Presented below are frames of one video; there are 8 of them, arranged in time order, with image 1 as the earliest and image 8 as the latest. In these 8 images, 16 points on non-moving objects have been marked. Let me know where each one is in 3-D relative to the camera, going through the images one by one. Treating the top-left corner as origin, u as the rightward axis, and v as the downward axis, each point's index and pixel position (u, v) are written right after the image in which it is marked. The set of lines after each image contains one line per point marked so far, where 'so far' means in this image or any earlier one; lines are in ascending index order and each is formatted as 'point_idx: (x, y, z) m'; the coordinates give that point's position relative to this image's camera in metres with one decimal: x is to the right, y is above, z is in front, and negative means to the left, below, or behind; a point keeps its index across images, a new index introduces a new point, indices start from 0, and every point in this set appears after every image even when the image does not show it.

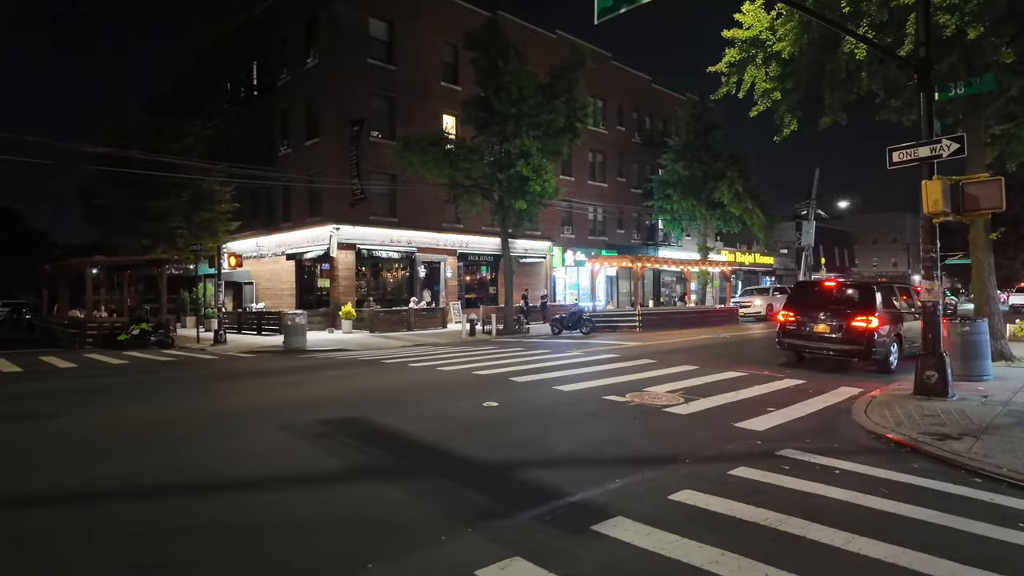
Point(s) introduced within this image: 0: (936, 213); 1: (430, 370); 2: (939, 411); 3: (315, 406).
0: (+5.7, +1.0, +8.8) m
1: (-1.6, -1.6, +12.4) m
2: (+5.4, -1.6, +8.3) m
3: (-2.7, -1.6, +8.9) m
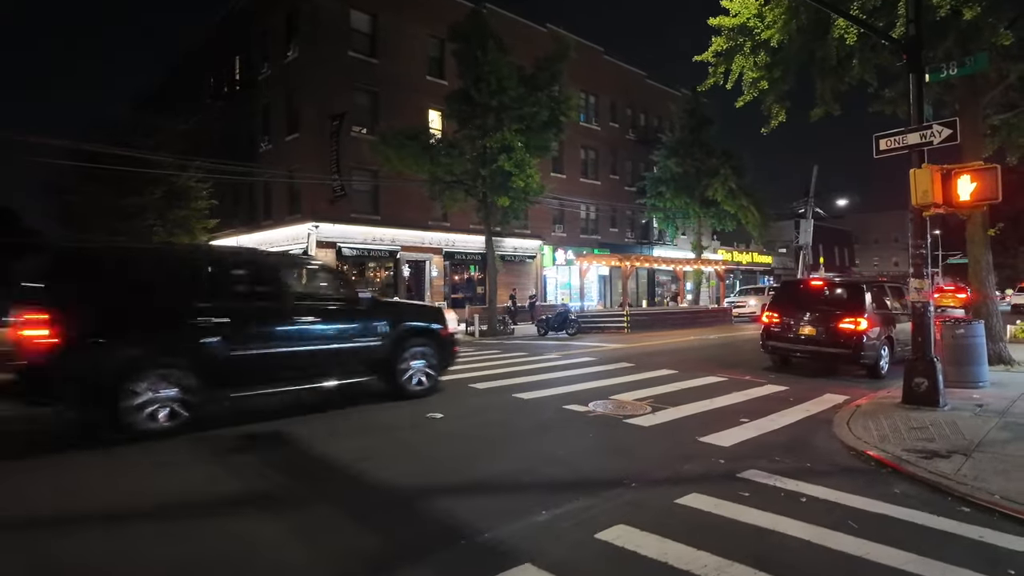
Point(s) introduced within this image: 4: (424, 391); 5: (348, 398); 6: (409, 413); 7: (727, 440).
0: (+5.1, +1.0, +8.0) m
1: (-2.3, -1.6, +11.6) m
2: (+4.8, -1.6, +7.5) m
3: (-3.4, -1.6, +8.1) m
4: (-1.4, -1.6, +9.8) m
5: (-2.3, -1.6, +9.2) m
6: (-1.4, -1.6, +8.1) m
7: (+2.3, -1.6, +7.0) m
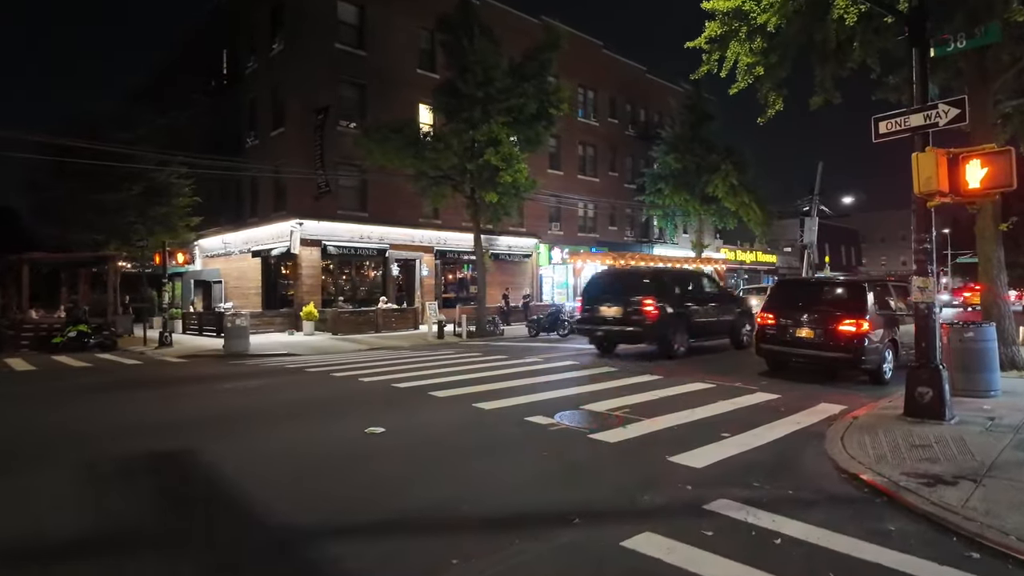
0: (+4.6, +1.0, +7.2) m
1: (-2.7, -1.6, +10.8) m
2: (+4.3, -1.6, +6.7) m
3: (-3.9, -1.6, +7.3) m
4: (-1.9, -1.6, +9.0) m
5: (-2.8, -1.6, +8.4) m
6: (-1.9, -1.6, +7.3) m
7: (+1.7, -1.6, +6.1) m
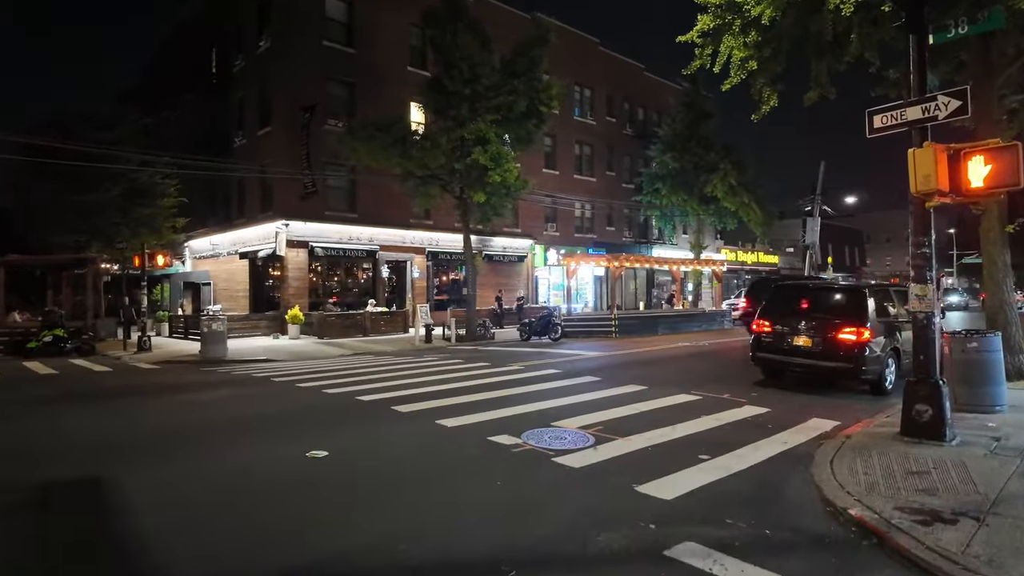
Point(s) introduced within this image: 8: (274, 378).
0: (+4.2, +0.9, +6.5) m
1: (-3.1, -1.7, +10.2) m
2: (+3.9, -1.6, +6.0) m
3: (-4.3, -1.7, +6.7) m
4: (-2.3, -1.7, +8.4) m
5: (-3.2, -1.7, +7.8) m
6: (-2.3, -1.7, +6.7) m
7: (+1.3, -1.7, +5.5) m
8: (-4.4, -1.7, +12.1) m
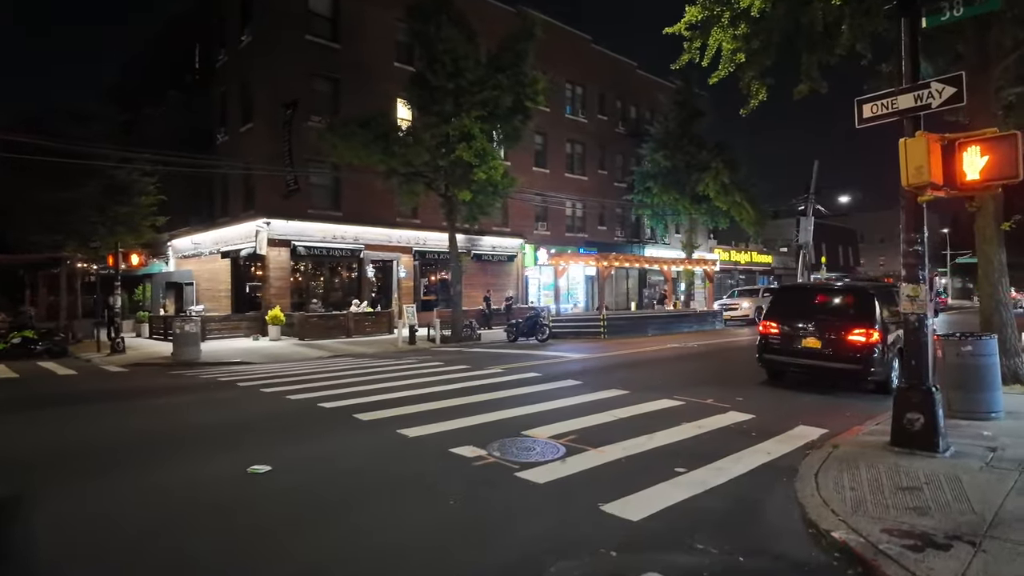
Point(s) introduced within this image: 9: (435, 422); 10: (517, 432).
0: (+3.8, +0.9, +6.1) m
1: (-3.5, -1.7, +9.7) m
2: (+3.5, -1.6, +5.6) m
3: (-4.6, -1.7, +6.2) m
4: (-2.7, -1.7, +7.9) m
5: (-3.6, -1.7, +7.3) m
6: (-2.7, -1.7, +6.2) m
7: (+1.0, -1.7, +5.0) m
8: (-4.8, -1.7, +11.6) m
9: (-0.9, -1.6, +7.7) m
10: (+0.1, -1.6, +7.3) m
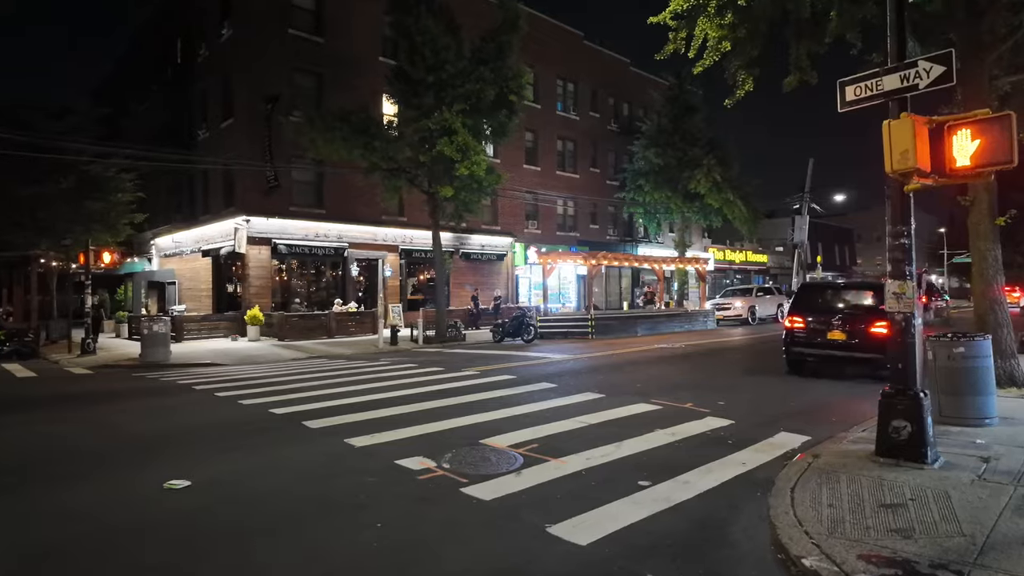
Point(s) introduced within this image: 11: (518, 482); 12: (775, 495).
0: (+3.4, +1.0, +5.6) m
1: (-4.0, -1.6, +9.2) m
2: (+3.1, -1.6, +5.1) m
3: (-5.1, -1.7, +5.7) m
4: (-3.1, -1.6, +7.4) m
5: (-4.1, -1.7, +6.8) m
6: (-3.1, -1.7, +5.7) m
7: (+0.5, -1.7, +4.5) m
8: (-5.3, -1.7, +11.0) m
9: (-1.3, -1.6, +7.2) m
10: (-0.4, -1.6, +6.8) m
11: (+0.1, -1.6, +5.5) m
12: (+2.2, -1.7, +5.4) m
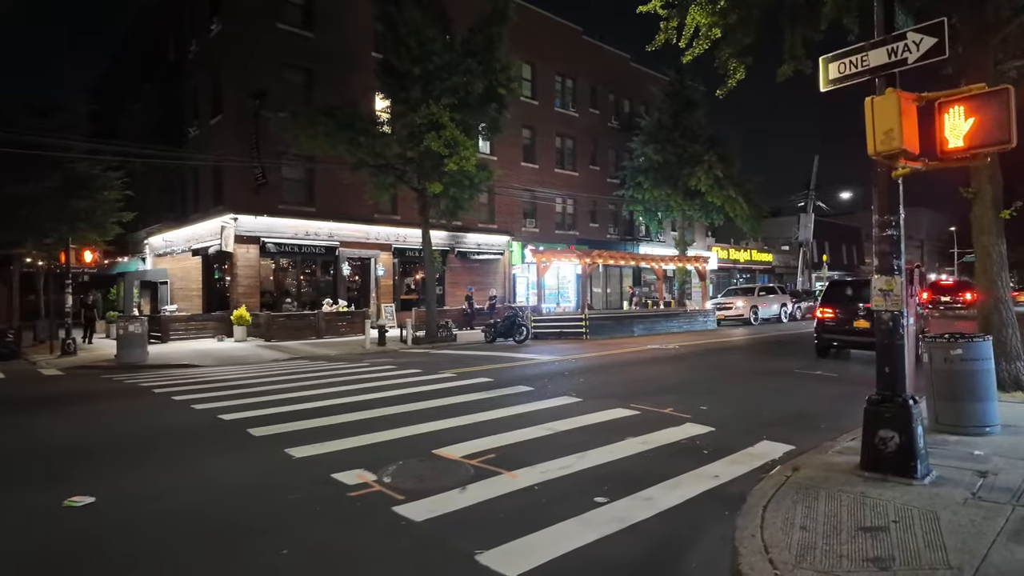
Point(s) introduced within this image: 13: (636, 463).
0: (+2.9, +1.0, +5.0) m
1: (-4.4, -1.6, +8.7) m
2: (+2.6, -1.6, +4.5) m
3: (-5.5, -1.6, +5.2) m
4: (-3.5, -1.6, +6.9) m
5: (-4.5, -1.6, +6.3) m
6: (-3.6, -1.6, +5.2) m
7: (+0.1, -1.6, +4.0) m
8: (-5.6, -1.6, +10.6) m
9: (-1.8, -1.5, +6.7) m
10: (-0.8, -1.6, +6.2) m
11: (-0.4, -1.6, +5.0) m
12: (+1.7, -1.7, +4.8) m
13: (+1.2, -1.6, +6.1) m
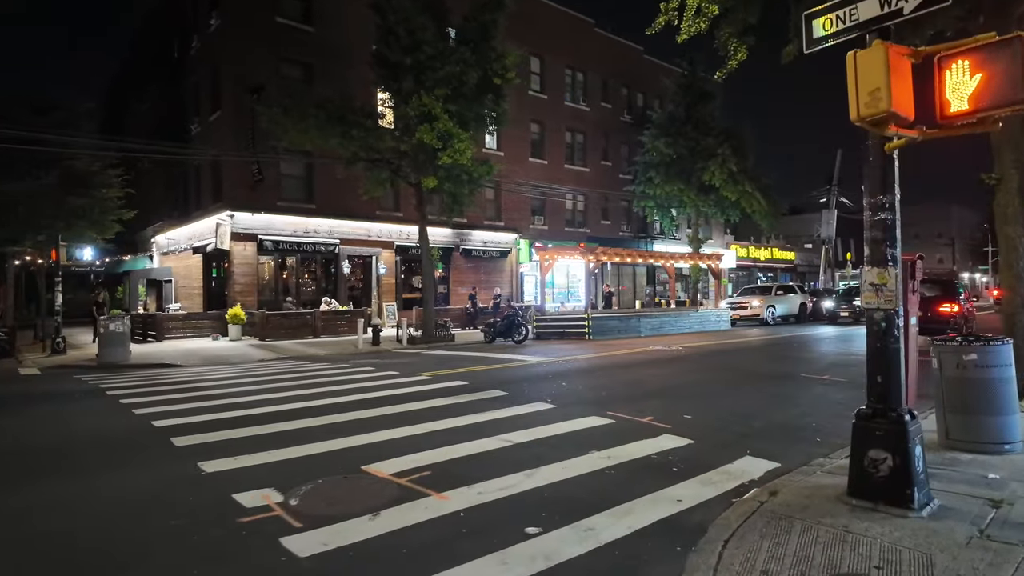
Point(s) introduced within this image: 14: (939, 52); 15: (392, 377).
0: (+2.4, +1.0, +4.2) m
1: (-4.8, -1.6, +8.1) m
2: (+2.0, -1.5, +3.7) m
3: (-6.1, -1.6, +4.7) m
4: (-4.0, -1.6, +6.3) m
5: (-5.0, -1.6, +5.8) m
6: (-4.1, -1.6, +4.6) m
7: (-0.5, -1.6, +3.2) m
8: (-6.0, -1.6, +10.0) m
9: (-2.3, -1.5, +6.0) m
10: (-1.3, -1.5, +5.5) m
11: (-0.9, -1.6, +4.3) m
12: (+1.2, -1.6, +4.0) m
13: (+0.7, -1.6, +5.4) m
14: (+2.7, +1.5, +4.2) m
15: (-2.0, -1.6, +11.4) m
